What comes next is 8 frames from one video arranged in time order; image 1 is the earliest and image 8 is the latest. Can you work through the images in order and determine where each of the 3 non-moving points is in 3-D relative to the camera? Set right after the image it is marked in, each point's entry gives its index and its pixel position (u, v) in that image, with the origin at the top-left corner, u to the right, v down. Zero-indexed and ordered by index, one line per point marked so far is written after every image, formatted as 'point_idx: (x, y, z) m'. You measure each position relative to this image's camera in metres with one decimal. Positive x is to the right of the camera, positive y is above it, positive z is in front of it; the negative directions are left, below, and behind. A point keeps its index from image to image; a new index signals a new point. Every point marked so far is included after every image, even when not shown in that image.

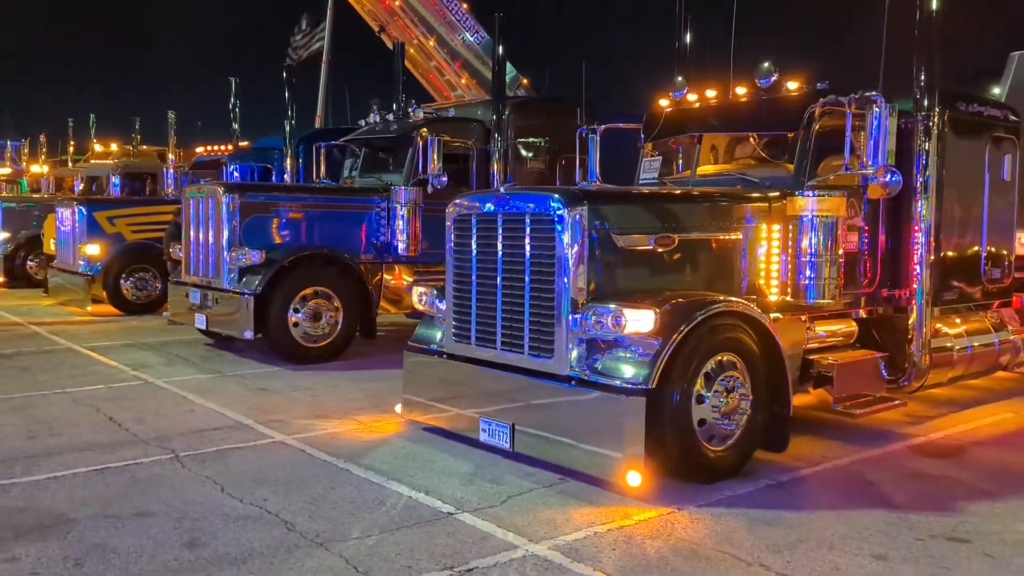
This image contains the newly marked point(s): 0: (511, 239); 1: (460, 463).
0: (0.0, +0.3, +5.1) m
1: (-0.3, -1.0, +5.2) m
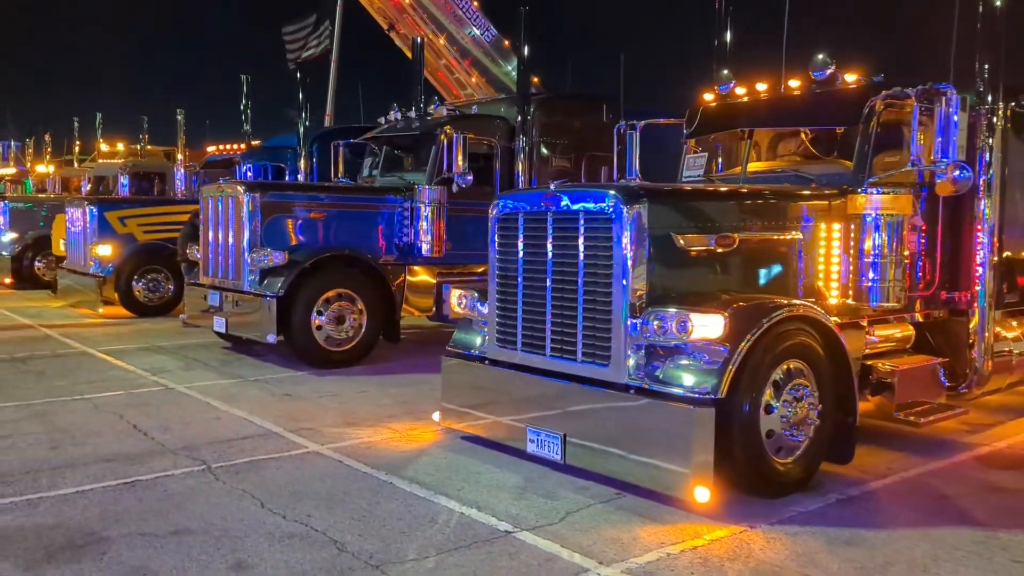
0: (+0.3, +0.3, +4.8) m
1: (0.0, -1.0, +4.9) m
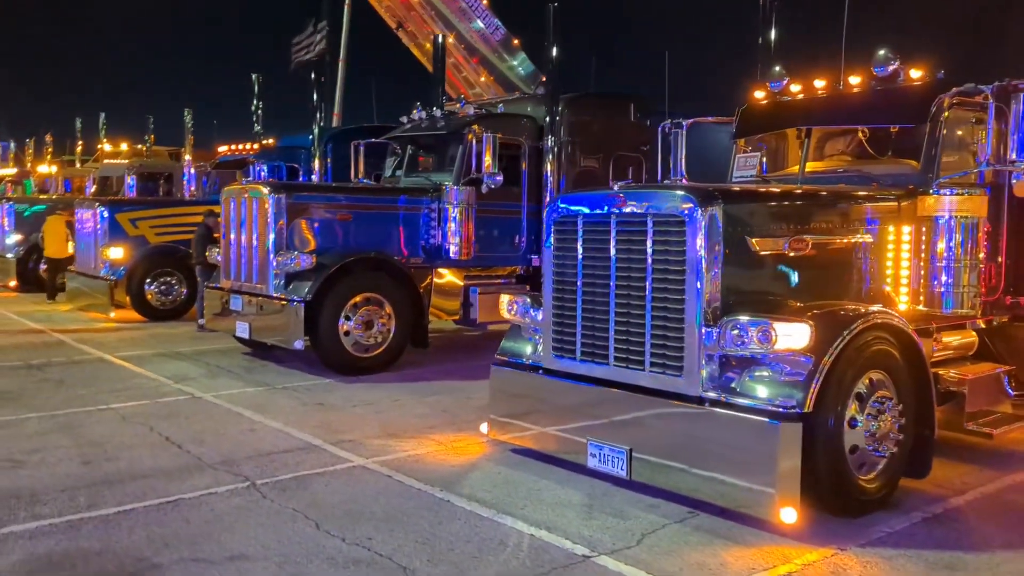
0: (+0.6, +0.2, +4.6) m
1: (+0.3, -1.0, +4.7) m
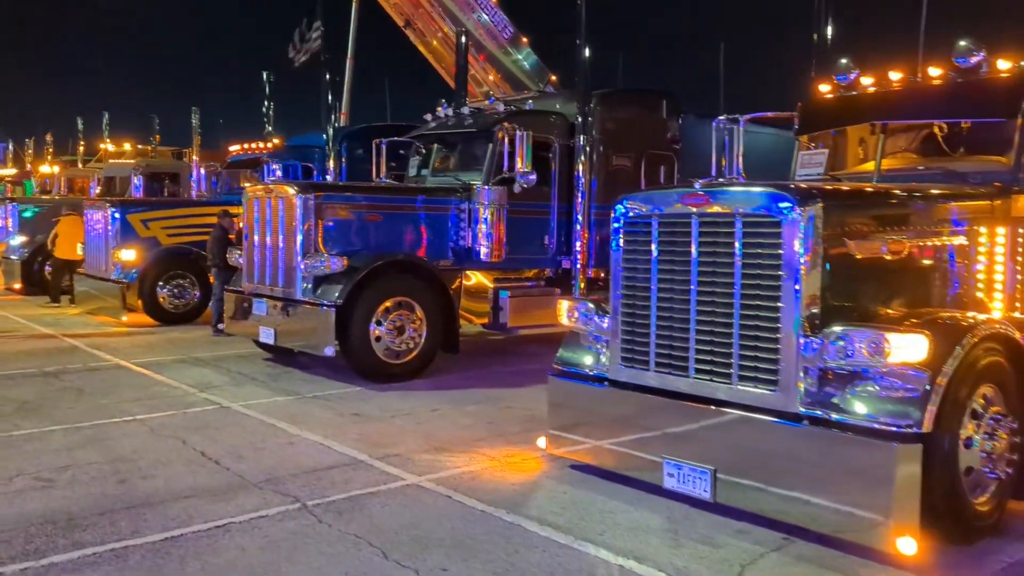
0: (+0.9, +0.2, +4.3) m
1: (+0.6, -1.1, +4.3) m
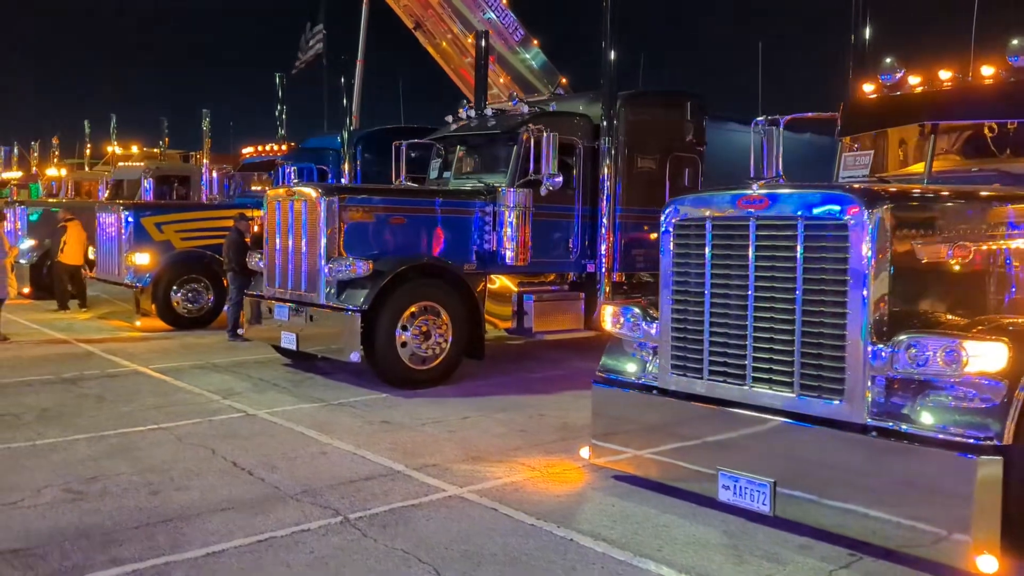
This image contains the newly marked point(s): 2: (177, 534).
0: (+1.2, +0.2, +4.1) m
1: (+0.9, -1.1, +4.2) m
2: (-1.5, -1.1, +4.1) m
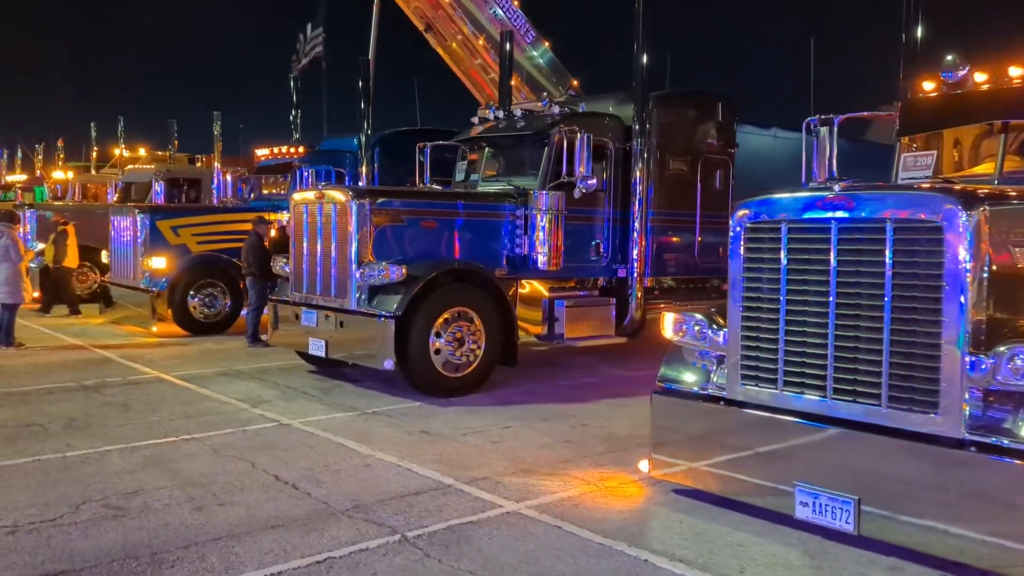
0: (+1.5, +0.1, +3.9) m
1: (+1.2, -1.1, +4.0) m
2: (-1.2, -1.1, +3.9) m
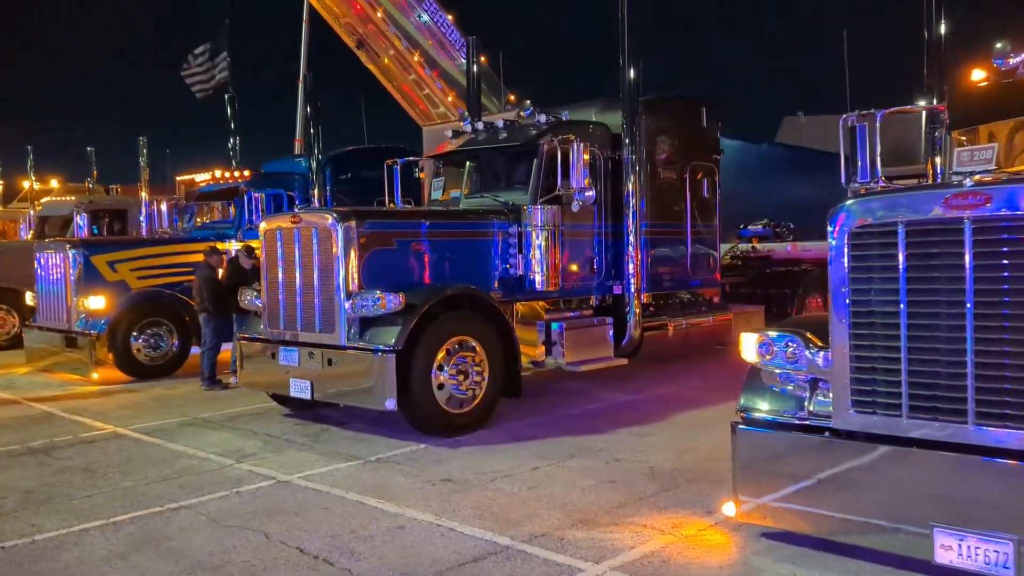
0: (+1.8, +0.1, +3.4) m
1: (+1.6, -1.2, +3.4) m
2: (-0.8, -1.3, +3.1) m
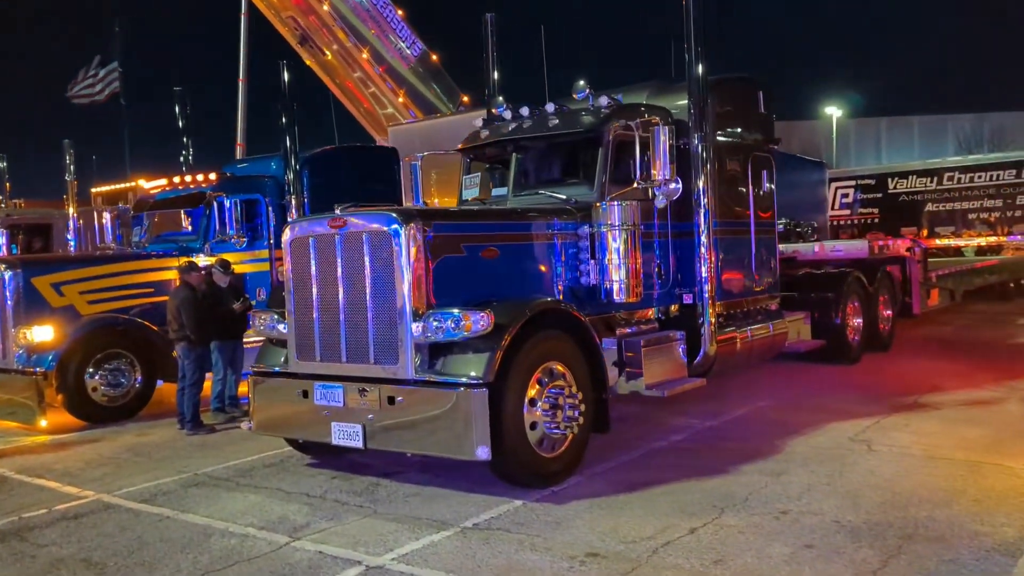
0: (+2.7, +0.1, +2.4) m
1: (+2.6, -1.2, +2.3) m
2: (+0.3, -1.3, +1.8) m
